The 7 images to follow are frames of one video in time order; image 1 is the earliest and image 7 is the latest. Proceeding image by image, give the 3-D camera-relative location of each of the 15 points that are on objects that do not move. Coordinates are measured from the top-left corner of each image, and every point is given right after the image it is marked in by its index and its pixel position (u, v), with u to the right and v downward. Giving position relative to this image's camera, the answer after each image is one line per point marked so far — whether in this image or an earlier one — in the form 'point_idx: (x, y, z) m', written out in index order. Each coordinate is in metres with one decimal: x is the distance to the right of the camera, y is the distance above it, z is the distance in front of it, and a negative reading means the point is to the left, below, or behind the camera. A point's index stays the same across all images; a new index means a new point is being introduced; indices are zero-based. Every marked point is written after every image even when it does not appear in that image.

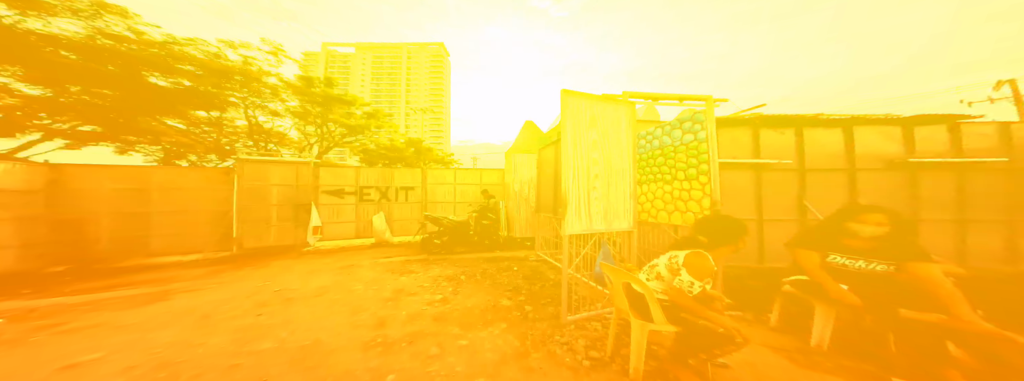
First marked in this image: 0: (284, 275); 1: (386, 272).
0: (-4.4, -1.7, +4.7) m
1: (-2.2, -1.5, +4.2) m
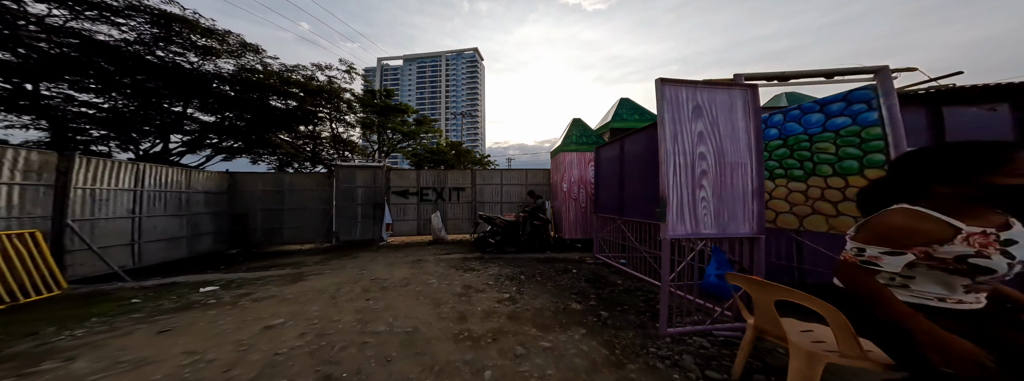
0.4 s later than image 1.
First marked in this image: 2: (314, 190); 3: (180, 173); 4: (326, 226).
0: (-3.3, -1.7, +5.4) m
1: (-1.2, -1.5, +4.6) m
2: (-7.1, +0.1, +9.0) m
3: (-9.0, +0.5, +7.3) m
4: (-6.7, -1.4, +8.9) m
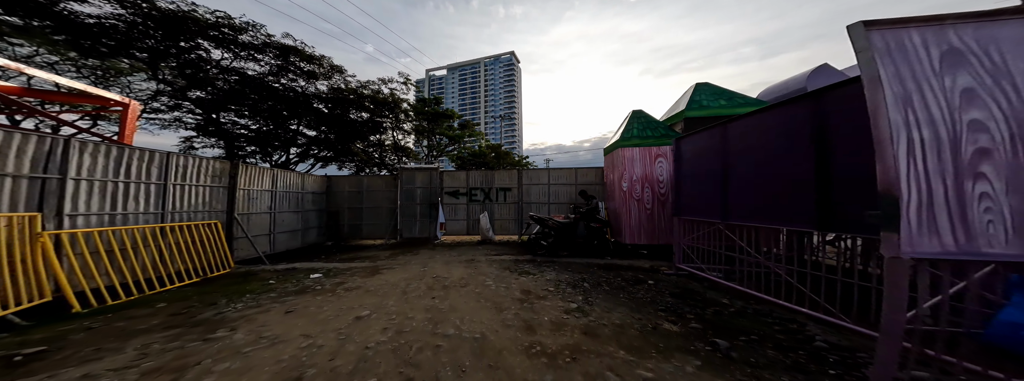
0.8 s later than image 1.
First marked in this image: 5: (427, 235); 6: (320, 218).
0: (-2.1, -1.7, +5.6) m
1: (-0.2, -1.5, +4.5) m
2: (-5.3, 0.0, +9.8) m
3: (-7.4, +0.5, +8.4) m
4: (-4.9, -1.4, +9.7) m
5: (-3.5, -1.8, +9.6) m
6: (-7.5, -1.1, +9.5) m
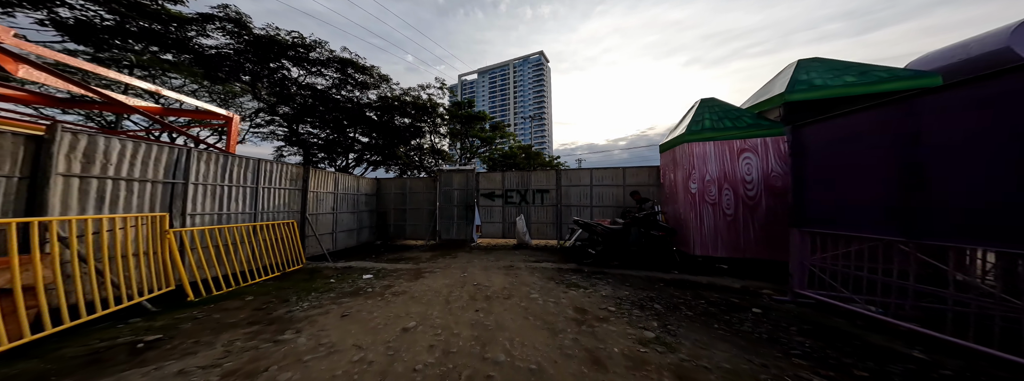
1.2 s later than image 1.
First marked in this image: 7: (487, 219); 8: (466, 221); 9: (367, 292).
0: (-1.1, -1.8, +5.4) m
1: (+0.6, -1.6, +4.1) m
2: (-3.8, 0.0, +10.0) m
3: (-6.0, +0.4, +9.0) m
4: (-3.3, -1.5, +9.8) m
5: (-2.0, -1.9, +9.6) m
6: (-6.0, -1.2, +10.0) m
7: (-1.0, -1.2, +9.5) m
8: (-1.9, -1.2, +9.6) m
9: (-2.6, -1.8, +4.2) m
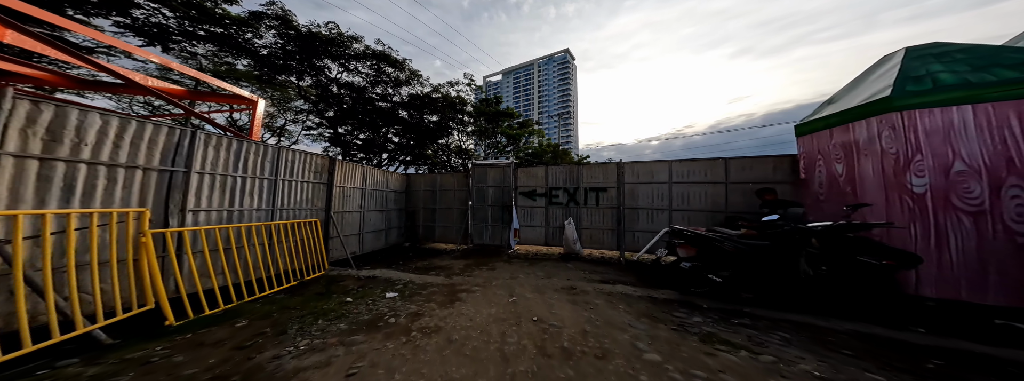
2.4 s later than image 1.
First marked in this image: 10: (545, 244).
0: (0.0, -1.7, +4.1) m
1: (+1.6, -1.5, +2.6) m
2: (-2.2, 0.0, +9.0) m
3: (-4.5, +0.5, +8.1) m
4: (-1.8, -1.4, +8.7) m
5: (-0.4, -1.8, +8.4) m
6: (-4.3, -1.1, +9.2) m
7: (+0.5, -1.1, +8.1) m
8: (-0.3, -1.2, +8.3) m
9: (-1.6, -1.7, +3.0) m
10: (+1.1, -1.8, +7.9) m
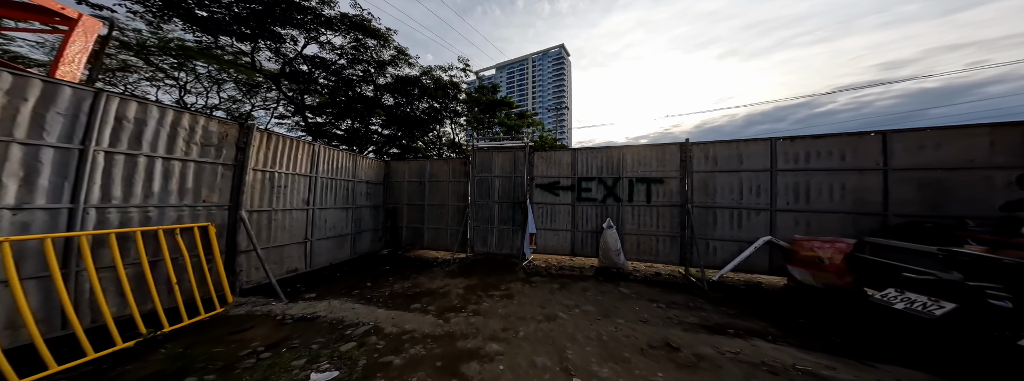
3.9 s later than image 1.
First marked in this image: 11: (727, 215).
0: (+0.5, -1.5, +2.1) m
1: (+2.2, -1.3, +0.6) m
2: (-1.8, +0.3, +6.9) m
3: (-4.1, +0.8, +5.9) m
4: (-1.4, -1.1, +6.6) m
5: (-0.1, -1.6, +6.3) m
6: (-4.0, -0.8, +7.0) m
7: (+0.8, -0.9, +6.1) m
8: (0.0, -1.0, +6.3) m
9: (-1.0, -1.5, +0.9) m
10: (+1.5, -1.6, +5.9) m
11: (+3.9, -0.5, +4.3) m
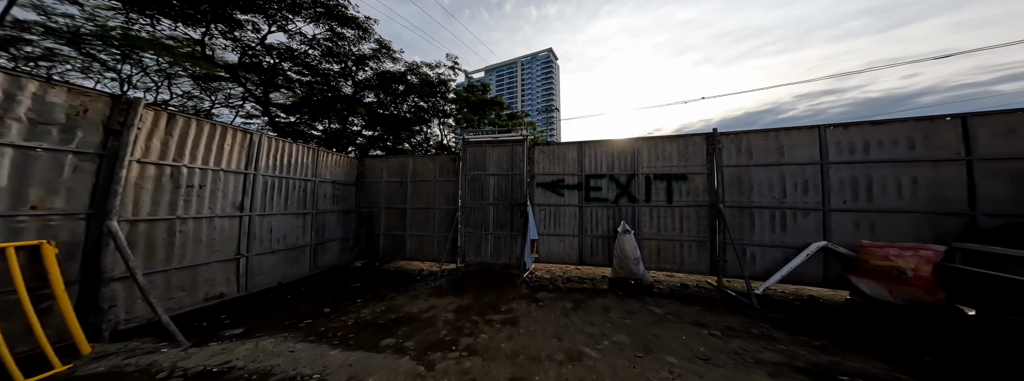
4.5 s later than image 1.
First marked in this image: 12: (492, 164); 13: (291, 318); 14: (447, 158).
0: (+0.7, -1.4, +1.3) m
1: (+2.4, -1.2, -0.1) m
2: (-1.9, +0.3, +5.9) m
3: (-4.1, +0.8, +4.9) m
4: (-1.5, -1.2, +5.7) m
5: (-0.1, -1.6, +5.4) m
6: (-4.1, -0.8, +5.9) m
7: (+0.8, -0.9, +5.3) m
8: (0.0, -0.9, +5.4) m
9: (-0.8, -1.4, 0.0) m
10: (+1.4, -1.6, +5.1) m
11: (+4.0, -0.4, +3.6) m
12: (-0.5, +0.6, +5.7) m
13: (-2.9, -1.7, +3.1) m
14: (-1.6, +0.8, +6.0) m
